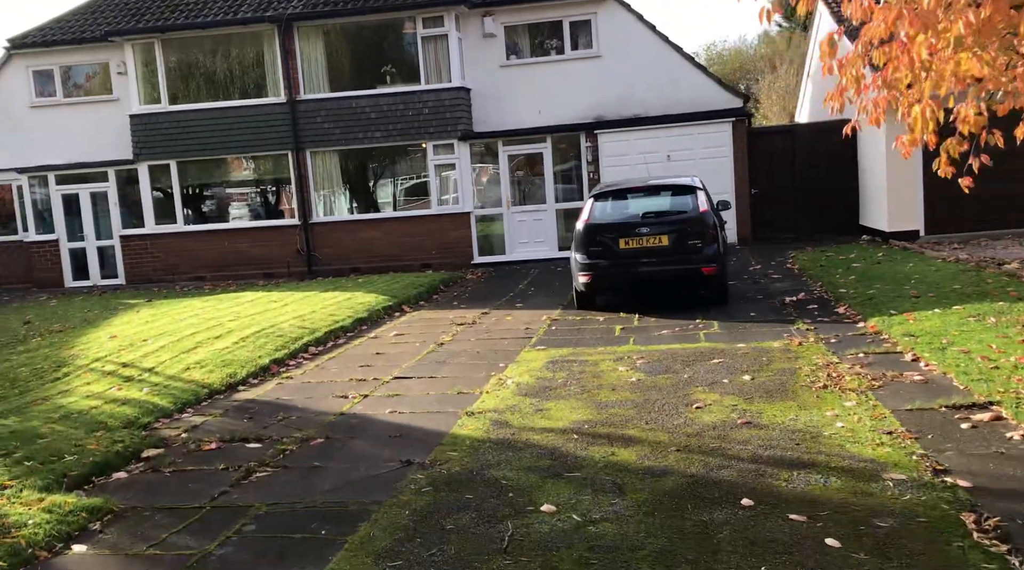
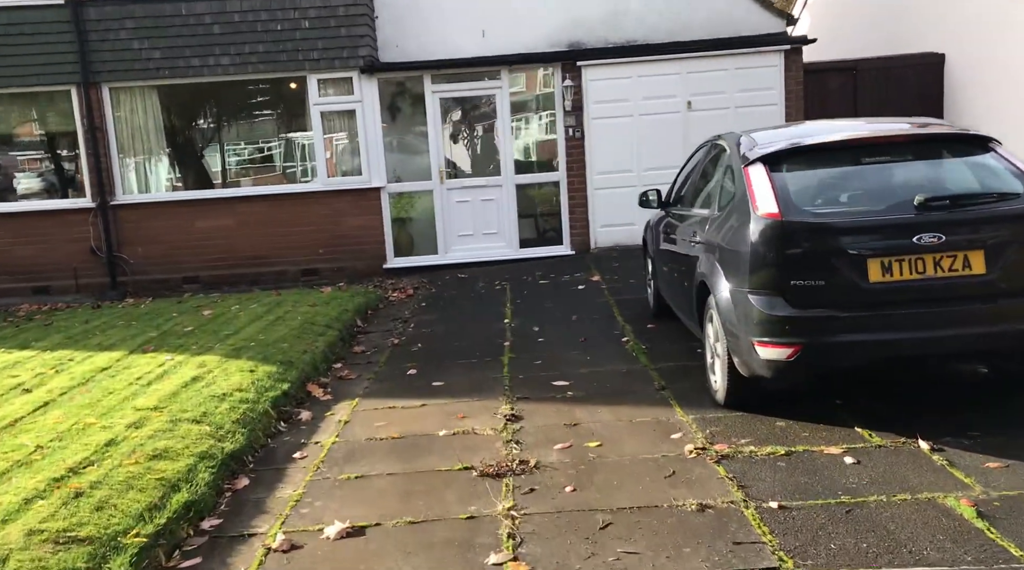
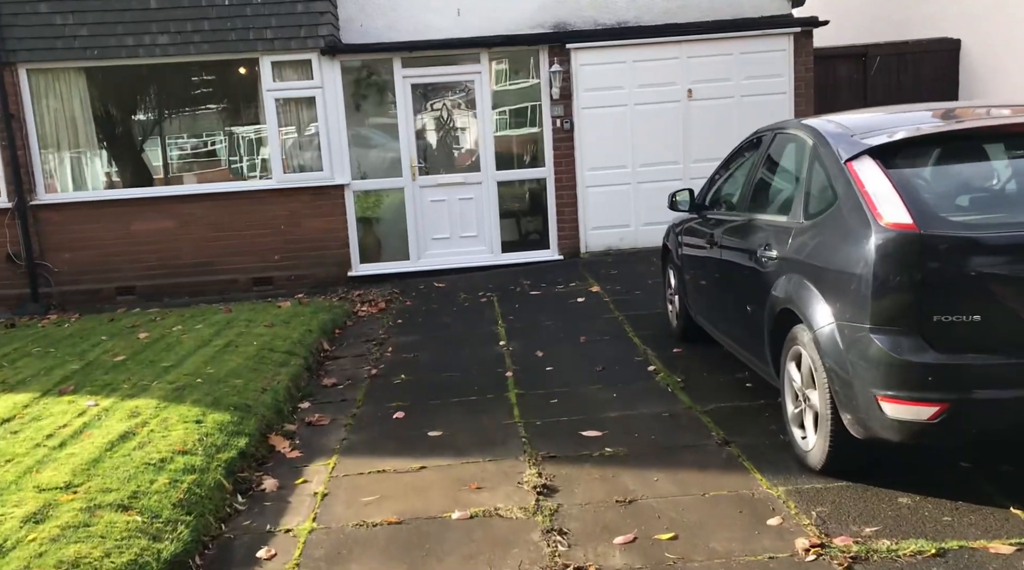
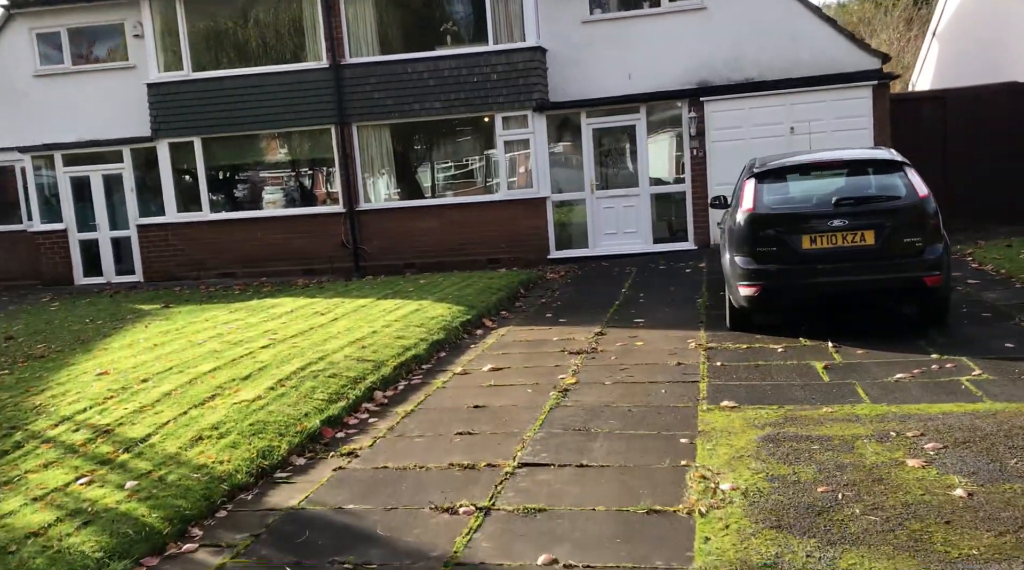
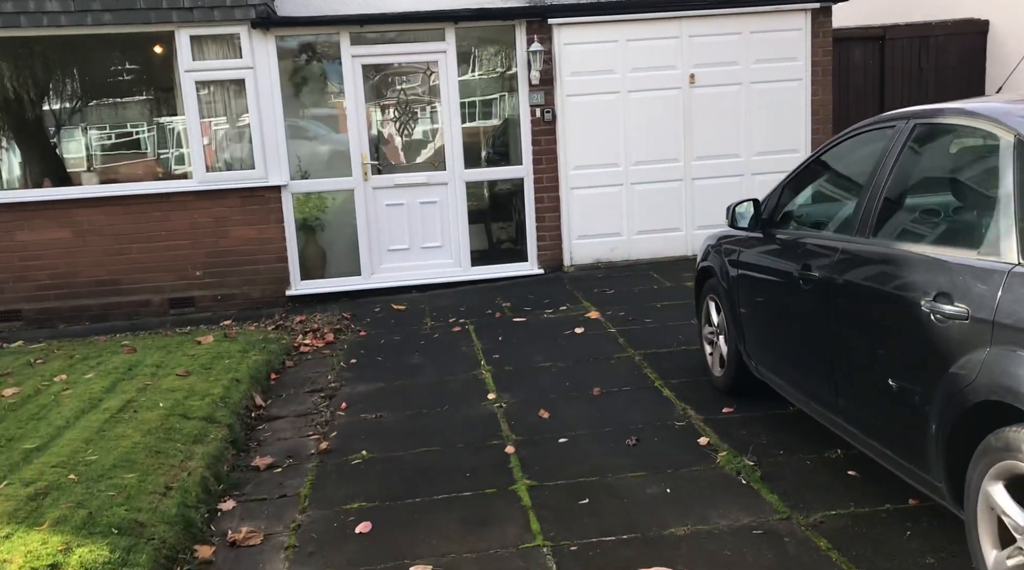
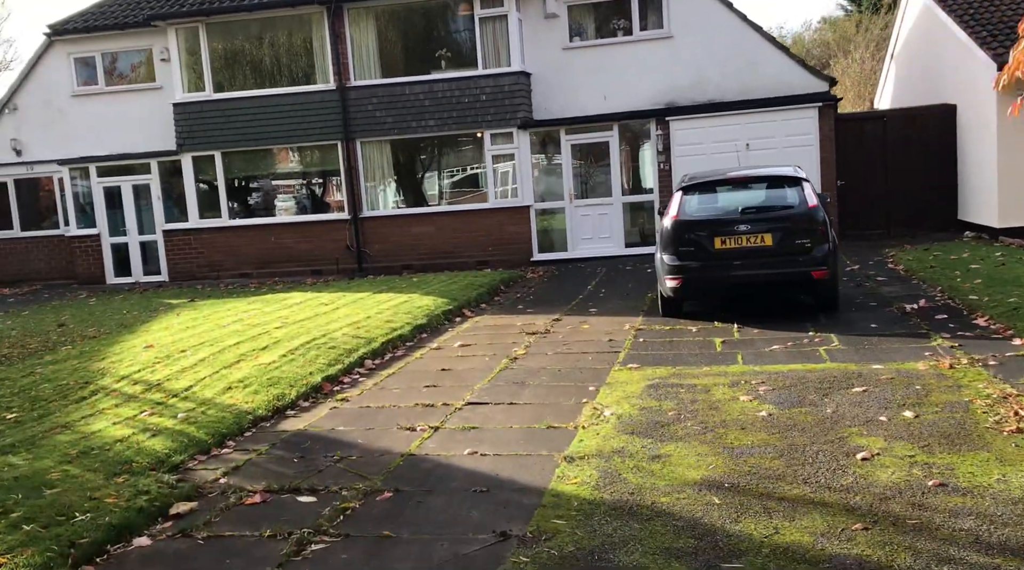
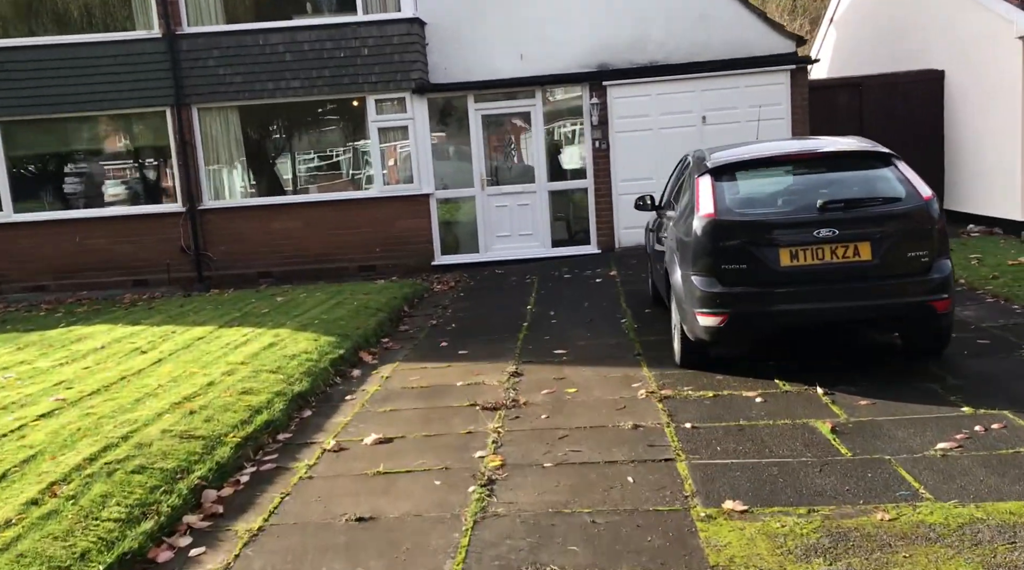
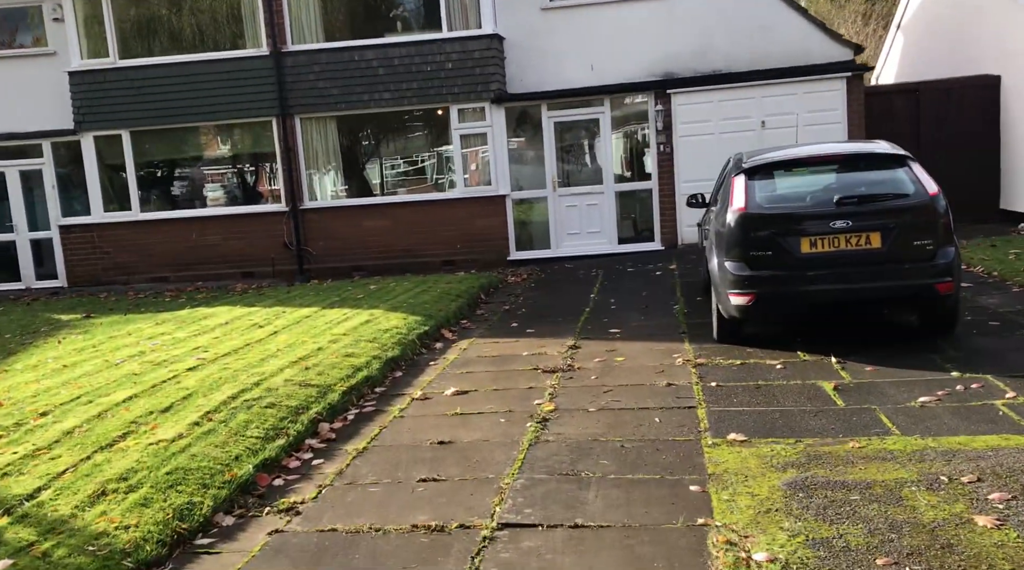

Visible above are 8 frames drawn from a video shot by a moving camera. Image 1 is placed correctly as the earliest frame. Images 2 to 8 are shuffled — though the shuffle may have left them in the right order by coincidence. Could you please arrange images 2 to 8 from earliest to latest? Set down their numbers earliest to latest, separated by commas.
6, 4, 8, 7, 2, 3, 5
